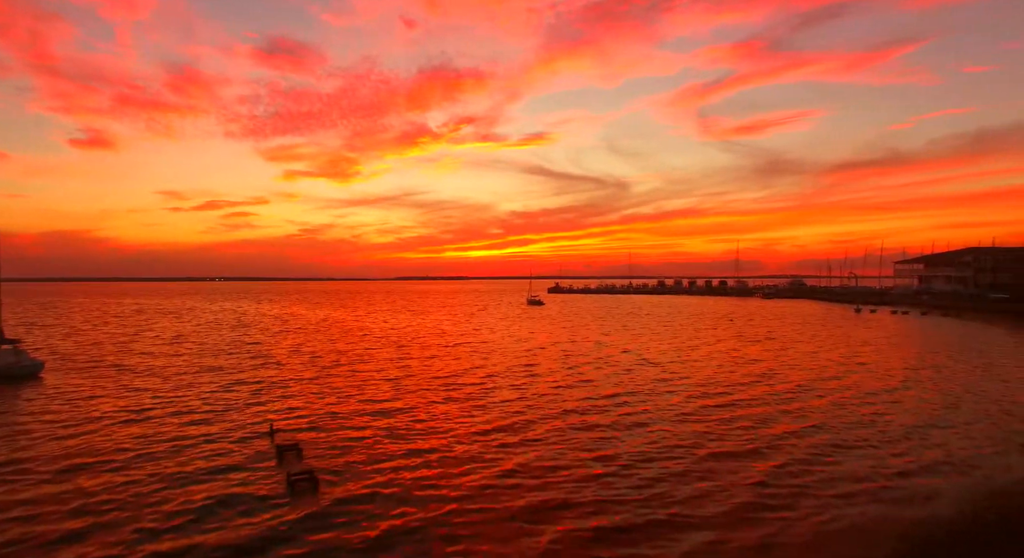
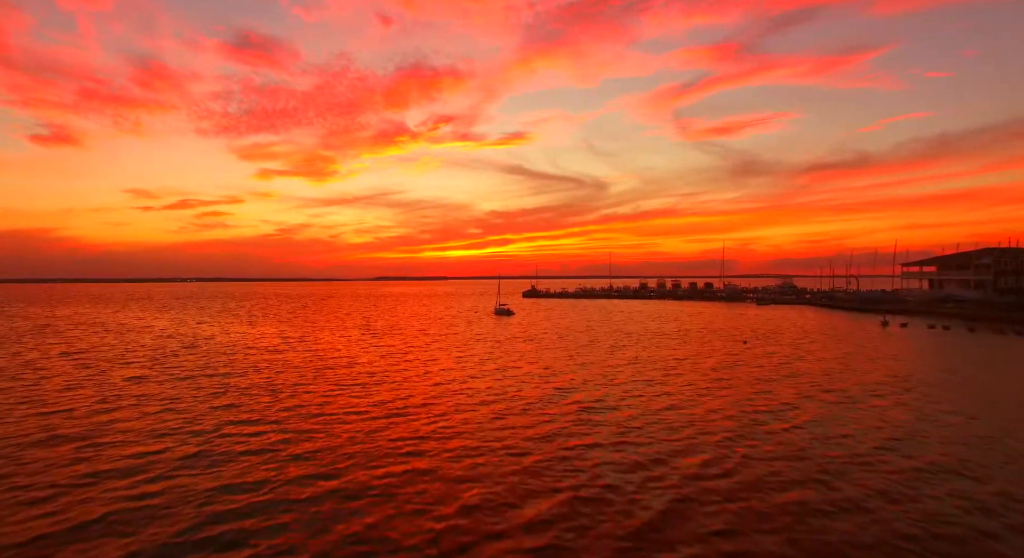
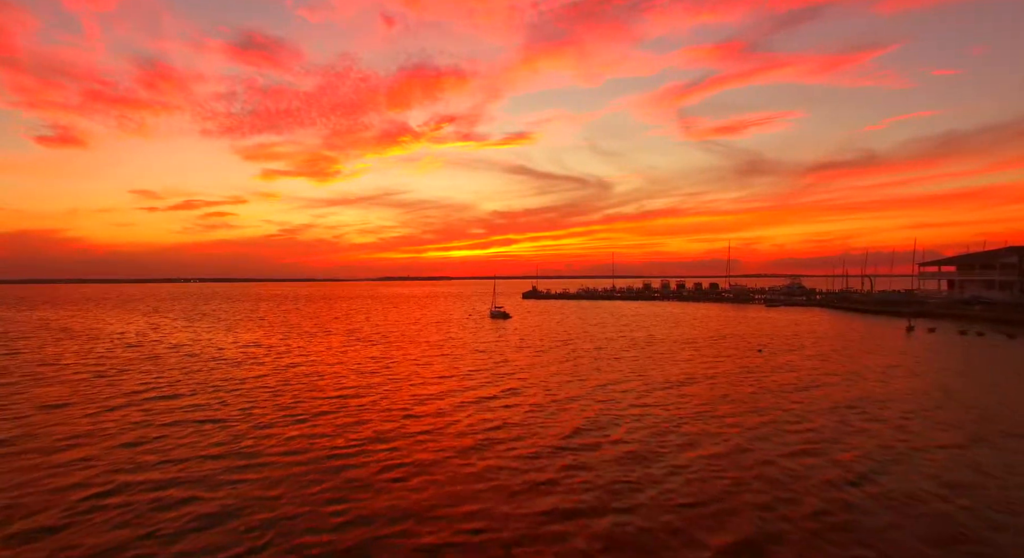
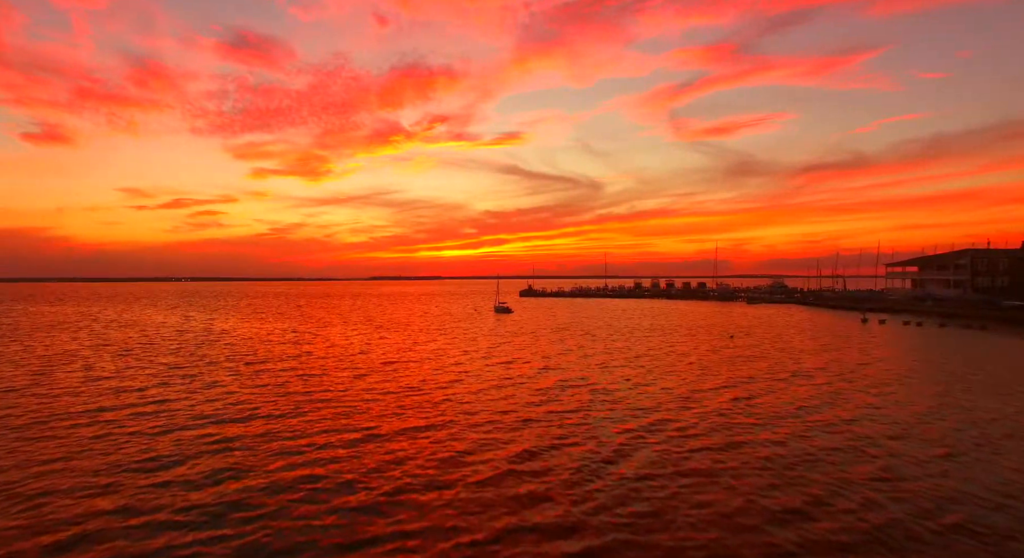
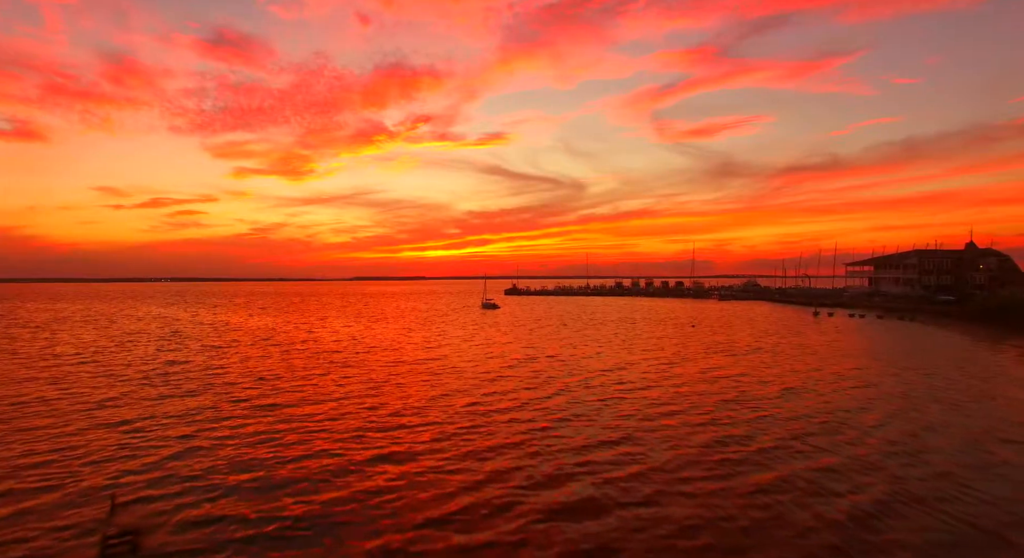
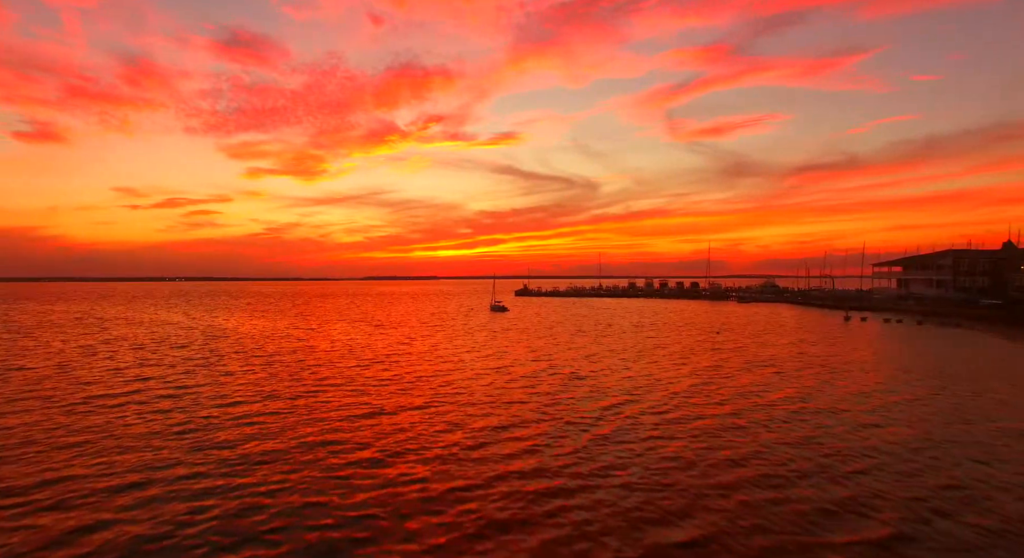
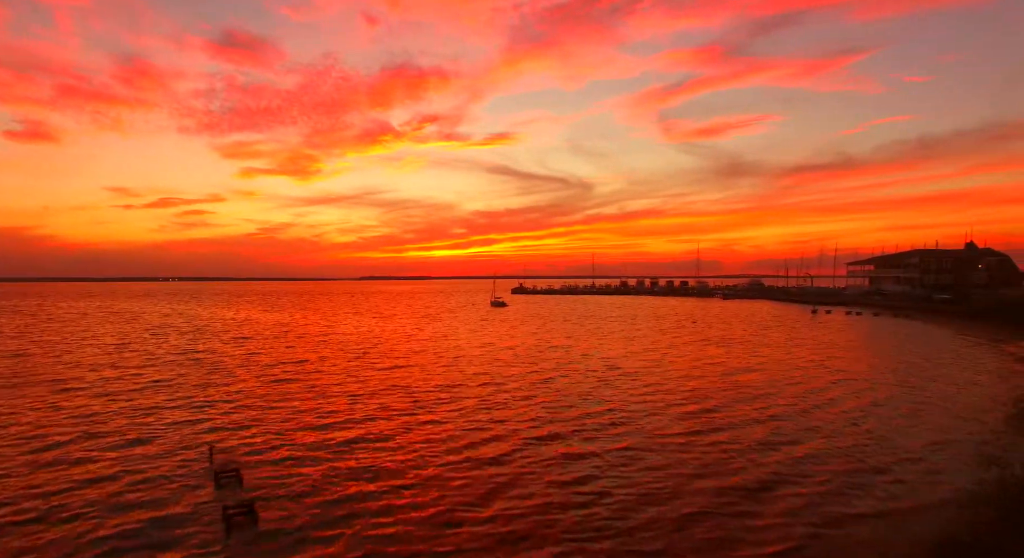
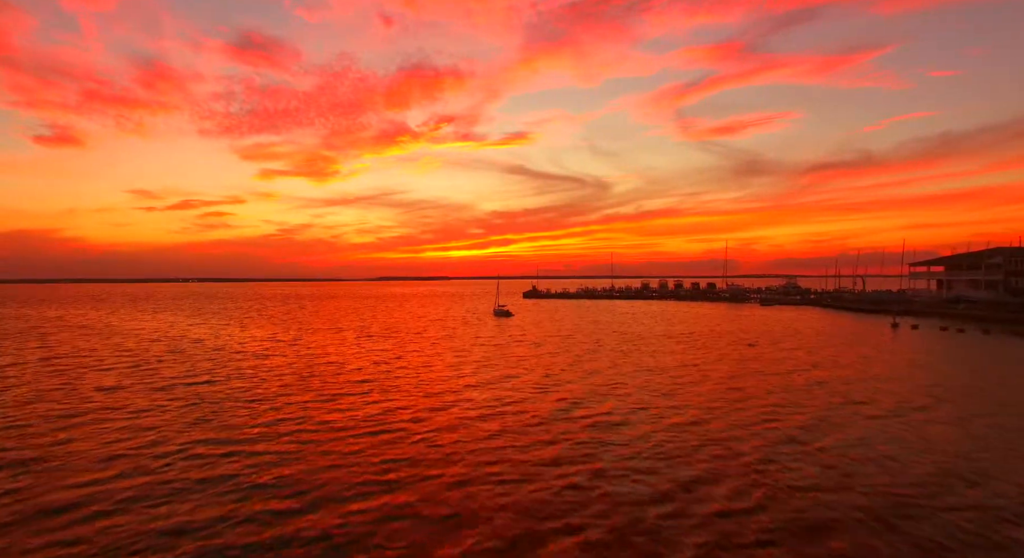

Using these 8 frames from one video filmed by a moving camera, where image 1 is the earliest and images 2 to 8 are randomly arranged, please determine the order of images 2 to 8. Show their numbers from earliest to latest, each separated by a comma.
7, 5, 6, 4, 2, 8, 3
